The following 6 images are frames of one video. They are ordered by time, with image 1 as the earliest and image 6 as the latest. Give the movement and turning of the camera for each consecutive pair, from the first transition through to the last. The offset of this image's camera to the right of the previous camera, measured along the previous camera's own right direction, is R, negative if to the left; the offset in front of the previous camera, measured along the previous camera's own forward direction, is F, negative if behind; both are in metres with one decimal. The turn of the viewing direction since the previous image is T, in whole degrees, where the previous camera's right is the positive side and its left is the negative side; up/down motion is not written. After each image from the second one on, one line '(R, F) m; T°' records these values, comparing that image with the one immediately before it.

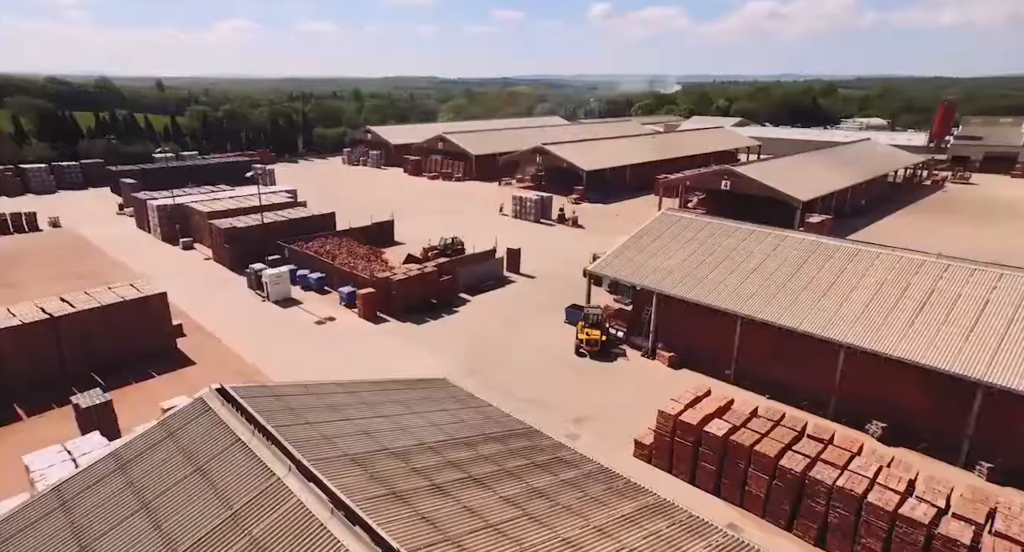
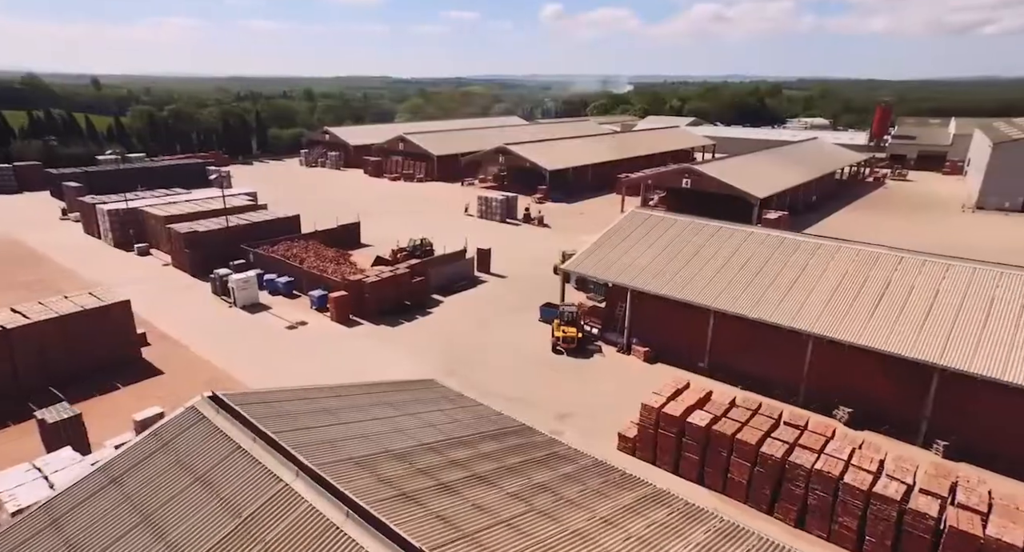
(-0.6, -0.1) m; +4°
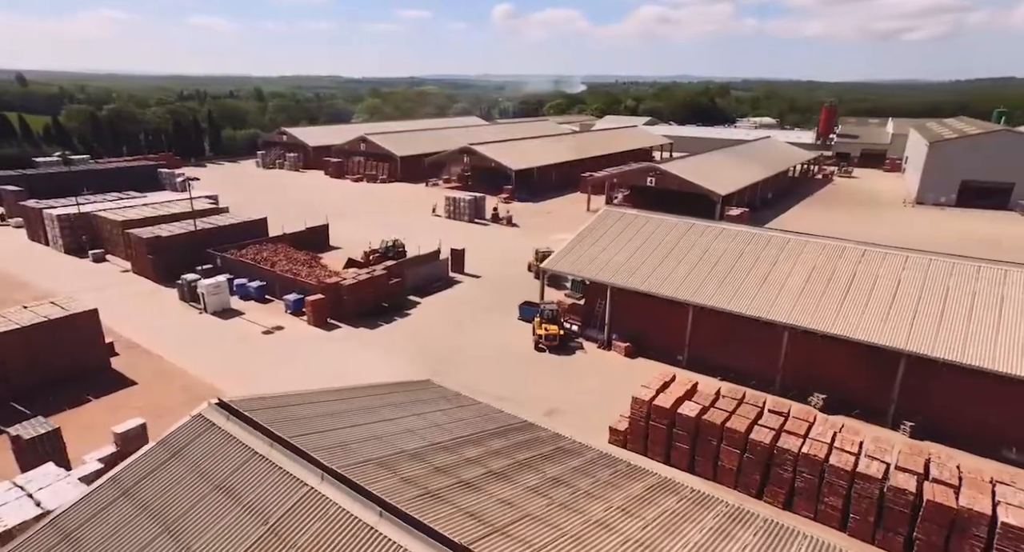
(-0.8, -0.1) m; +4°
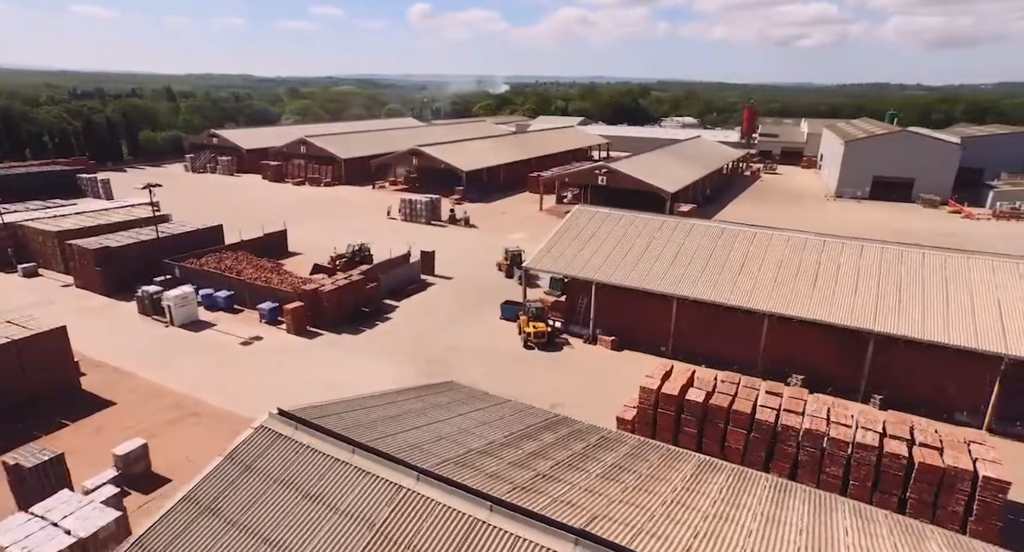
(-2.0, -0.2) m; +7°
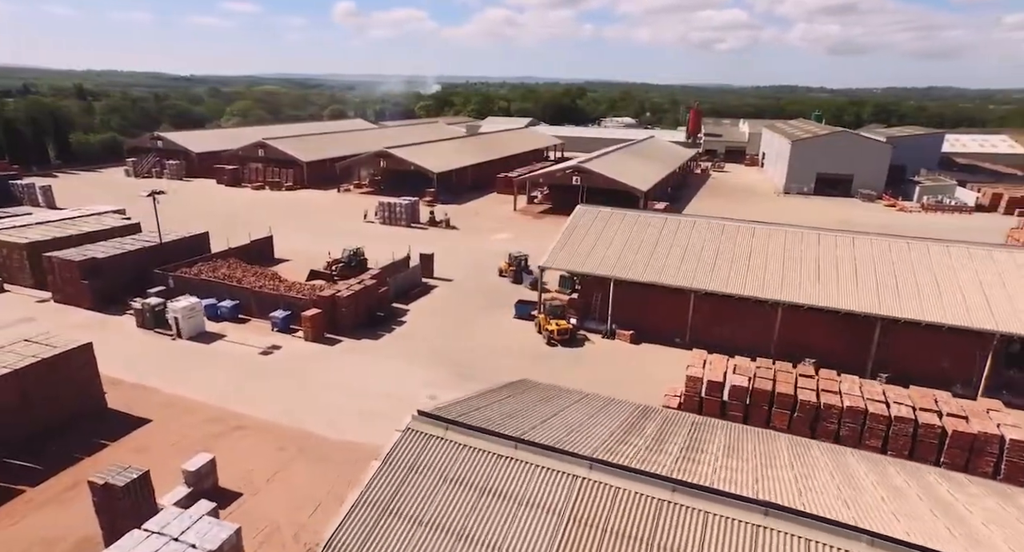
(-3.0, -0.3) m; +6°
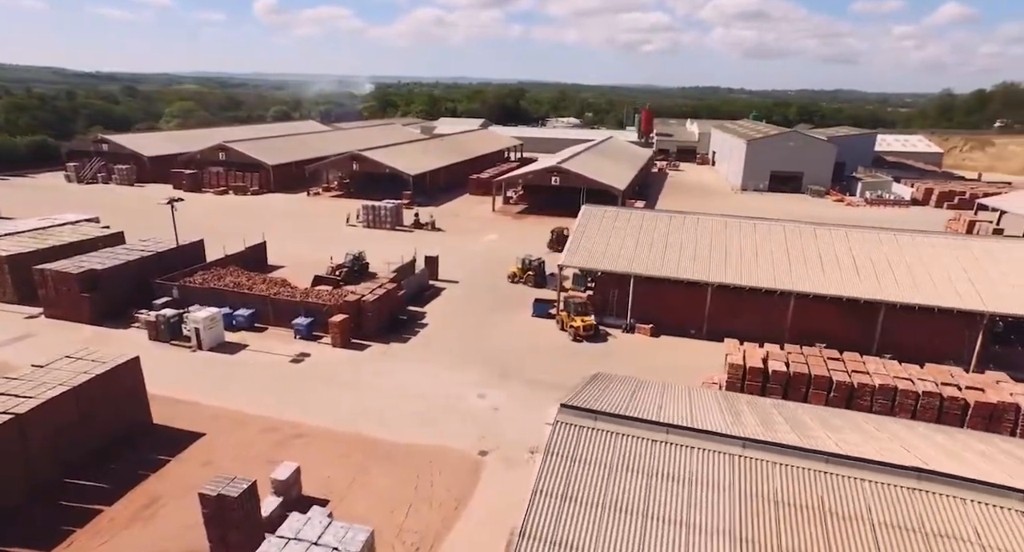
(-3.2, -0.3) m; +6°
